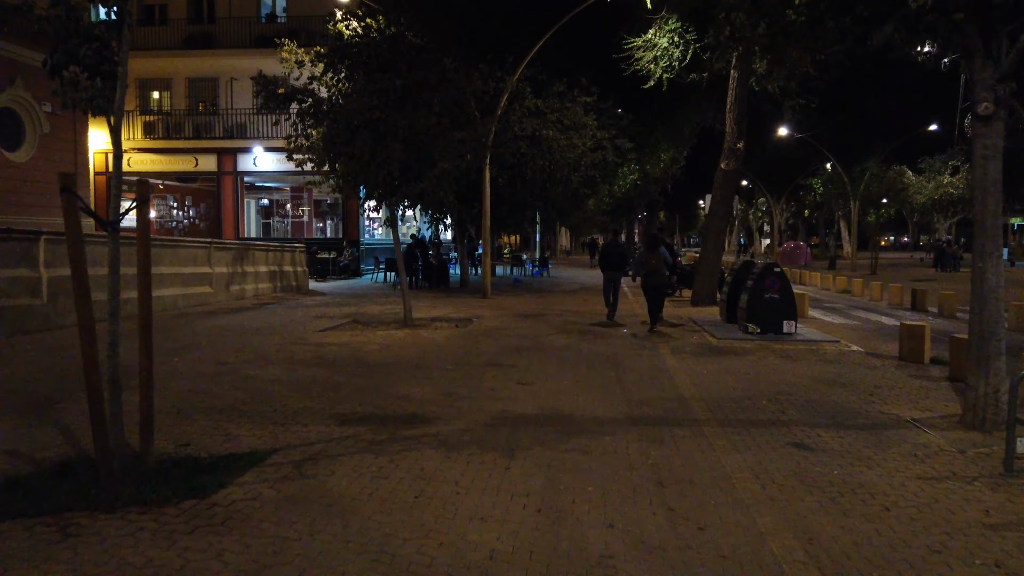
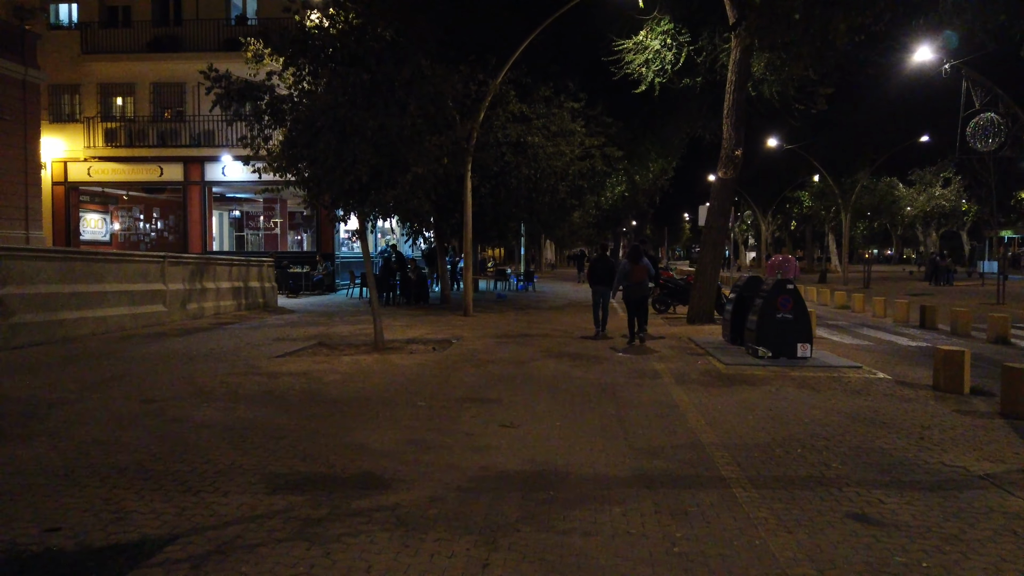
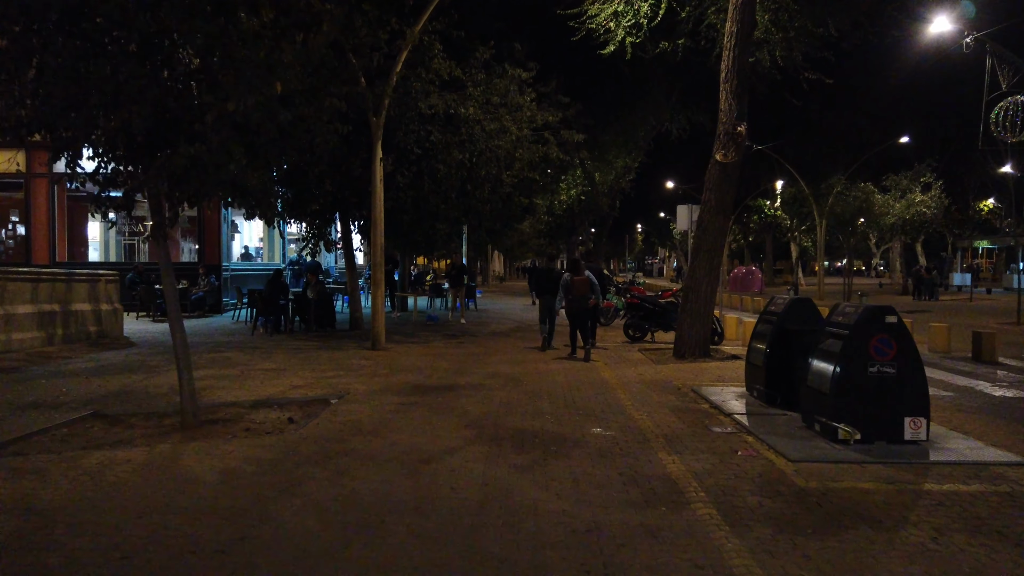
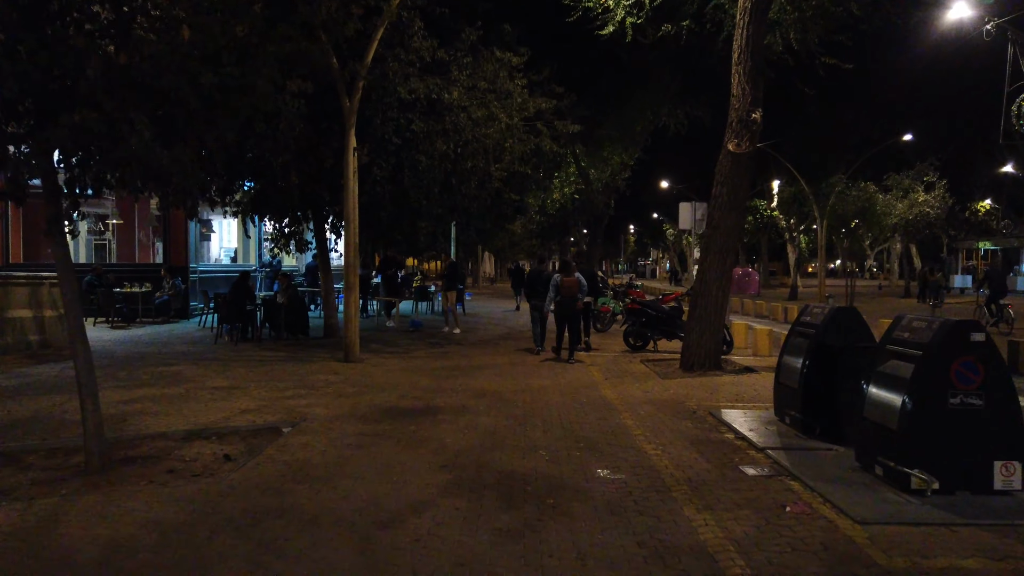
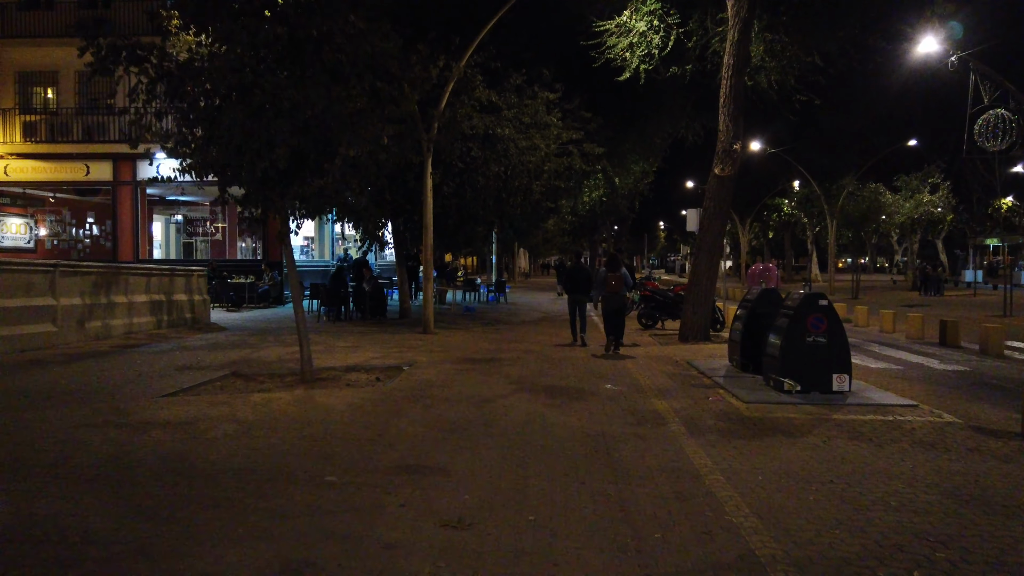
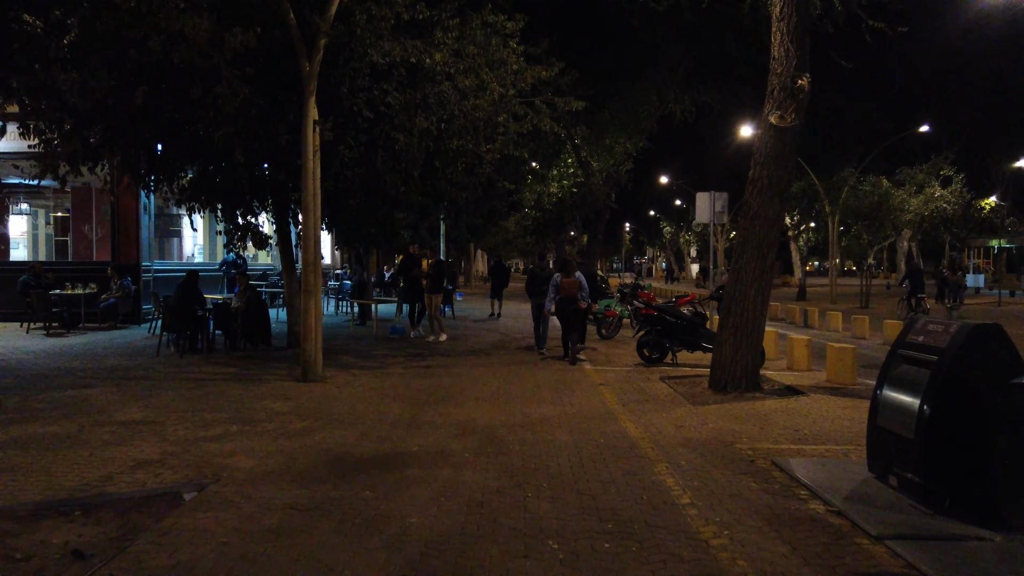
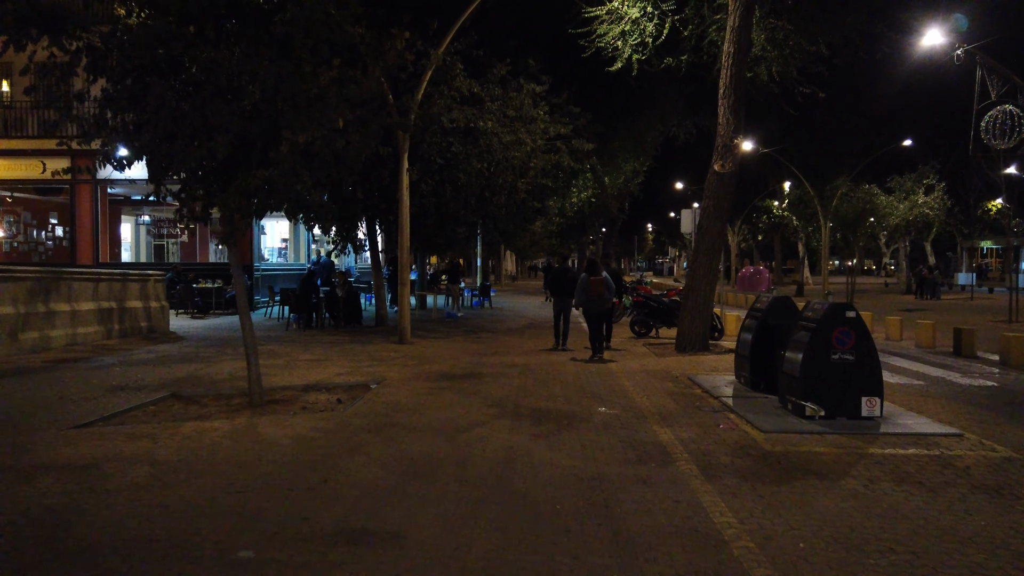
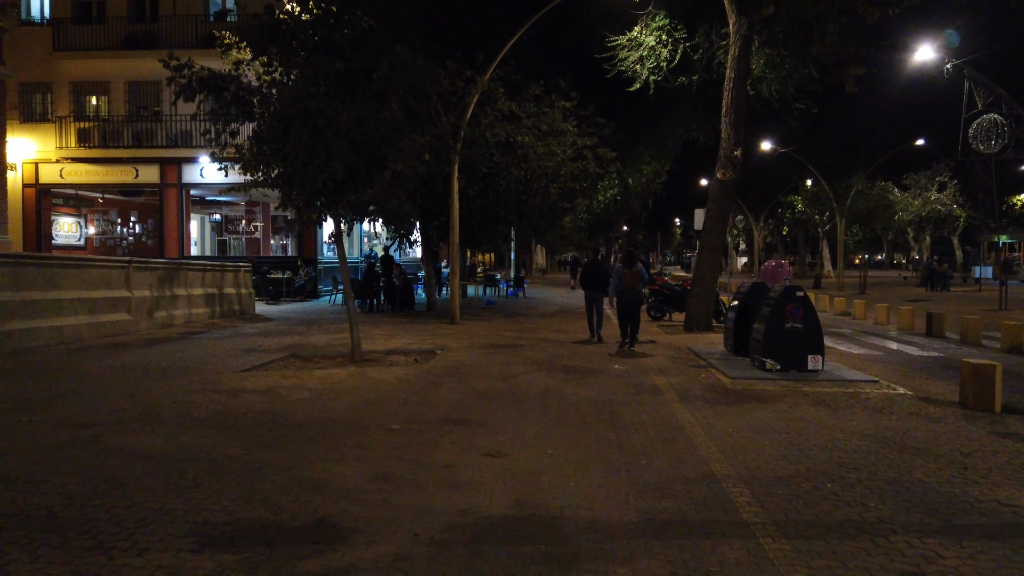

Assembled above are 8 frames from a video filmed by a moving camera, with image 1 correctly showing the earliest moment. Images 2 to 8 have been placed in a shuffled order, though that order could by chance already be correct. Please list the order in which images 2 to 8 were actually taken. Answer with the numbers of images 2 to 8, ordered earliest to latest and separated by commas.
2, 8, 5, 7, 3, 4, 6
